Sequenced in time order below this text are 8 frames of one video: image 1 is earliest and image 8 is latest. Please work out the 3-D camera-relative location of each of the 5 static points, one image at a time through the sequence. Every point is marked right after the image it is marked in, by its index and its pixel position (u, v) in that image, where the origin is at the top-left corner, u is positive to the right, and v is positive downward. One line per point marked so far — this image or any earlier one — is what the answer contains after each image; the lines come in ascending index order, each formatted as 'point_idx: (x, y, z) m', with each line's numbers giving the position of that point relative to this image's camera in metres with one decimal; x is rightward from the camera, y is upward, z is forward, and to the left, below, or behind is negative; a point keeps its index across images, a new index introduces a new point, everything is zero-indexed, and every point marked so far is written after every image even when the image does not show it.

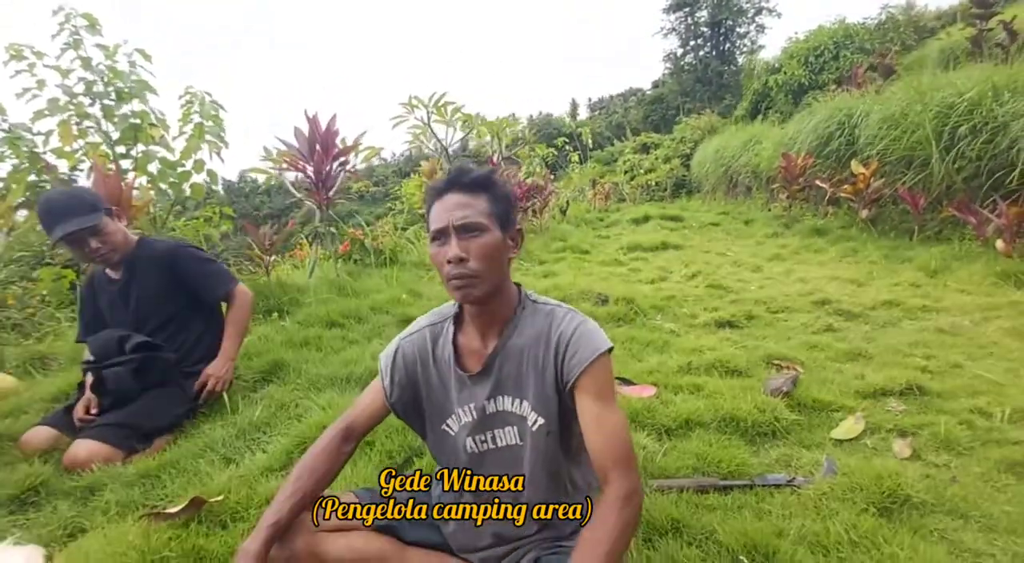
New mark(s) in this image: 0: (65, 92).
0: (-6.1, +2.6, +6.6) m
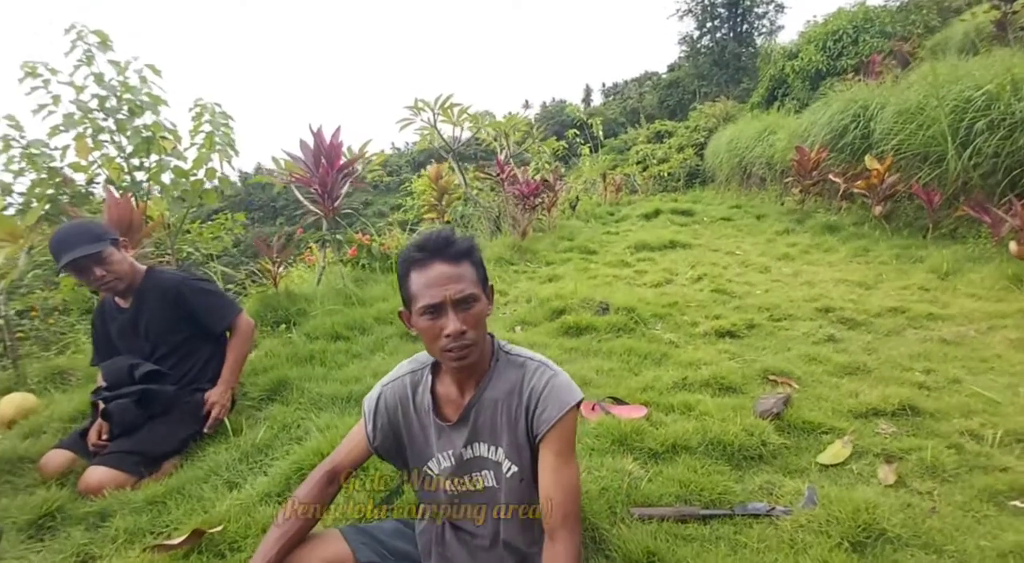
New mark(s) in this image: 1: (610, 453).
0: (-6.0, +2.4, +6.8) m
1: (+0.6, -1.1, +3.2) m
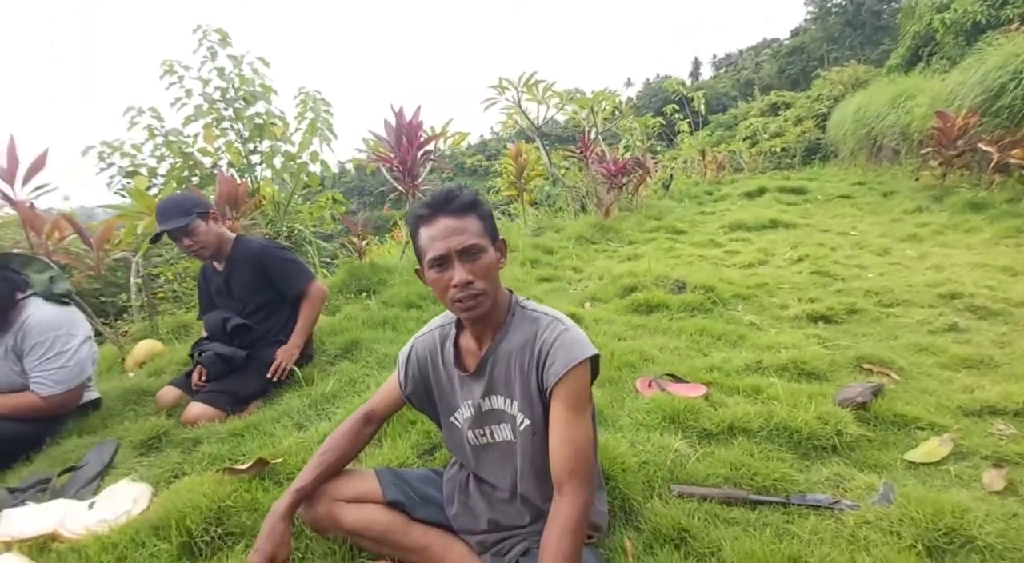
0: (-4.9, +2.9, +7.8) m
1: (+0.9, -0.9, +3.0) m
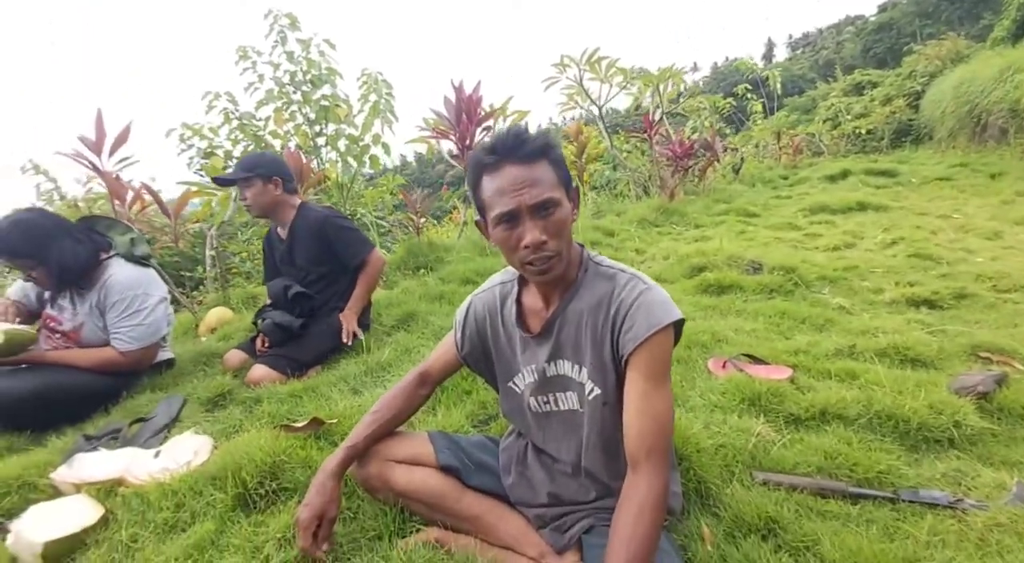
0: (-3.9, +3.3, +8.1) m
1: (+1.2, -0.7, +2.7) m
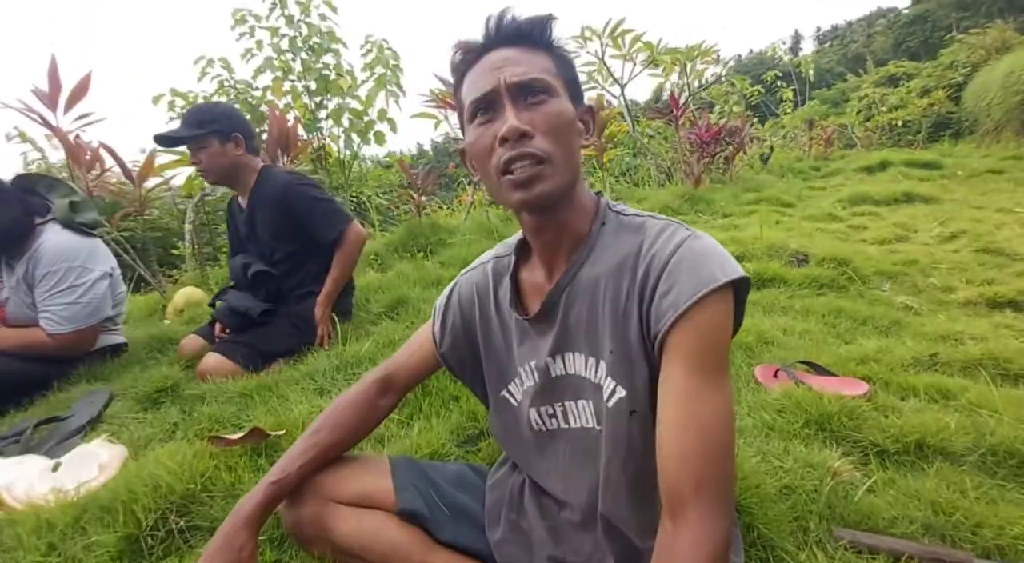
0: (-3.6, +3.6, +7.5) m
1: (+1.2, -0.7, +2.1) m
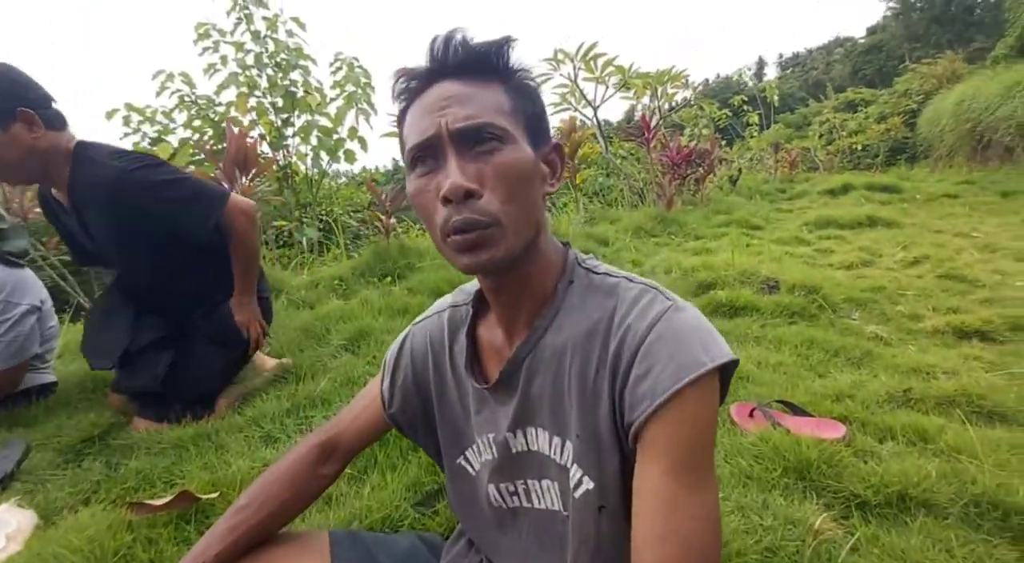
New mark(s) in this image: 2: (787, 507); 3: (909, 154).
0: (-4.0, +3.2, +7.3) m
1: (+1.1, -0.8, +2.0) m
2: (+1.0, -0.9, +1.9) m
3: (+12.5, +4.0, +15.3) m
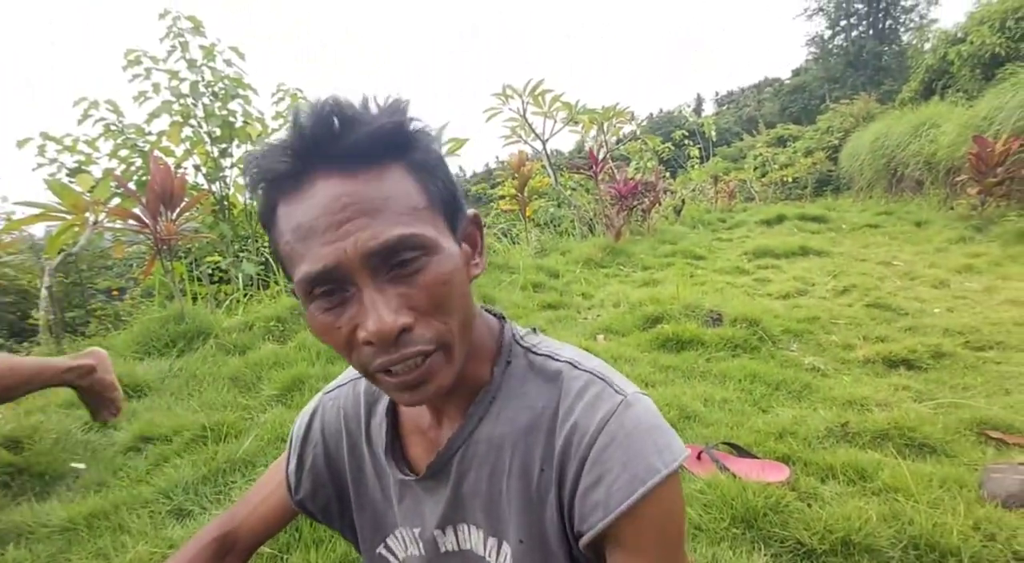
0: (-4.8, +2.7, +6.9) m
1: (+0.9, -1.0, +1.9) m
2: (+0.8, -1.0, +1.8) m
3: (+10.9, +3.2, +16.5) m
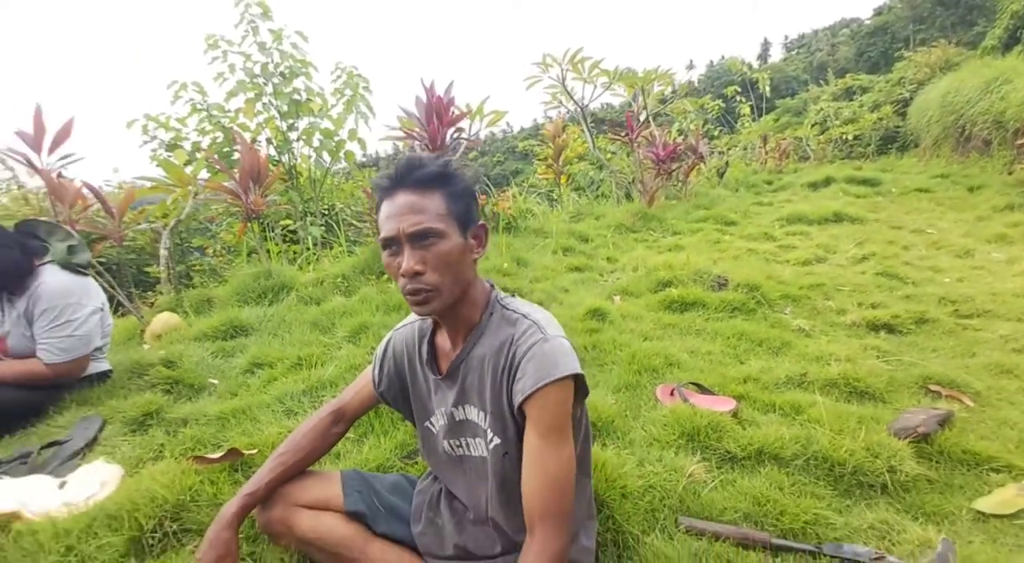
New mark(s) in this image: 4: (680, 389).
0: (-4.2, +3.3, +7.8) m
1: (+0.9, -0.9, +2.6) m
2: (+0.8, -0.9, +2.5) m
3: (+12.3, +4.4, +15.8) m
4: (+1.1, -0.7, +3.1) m
